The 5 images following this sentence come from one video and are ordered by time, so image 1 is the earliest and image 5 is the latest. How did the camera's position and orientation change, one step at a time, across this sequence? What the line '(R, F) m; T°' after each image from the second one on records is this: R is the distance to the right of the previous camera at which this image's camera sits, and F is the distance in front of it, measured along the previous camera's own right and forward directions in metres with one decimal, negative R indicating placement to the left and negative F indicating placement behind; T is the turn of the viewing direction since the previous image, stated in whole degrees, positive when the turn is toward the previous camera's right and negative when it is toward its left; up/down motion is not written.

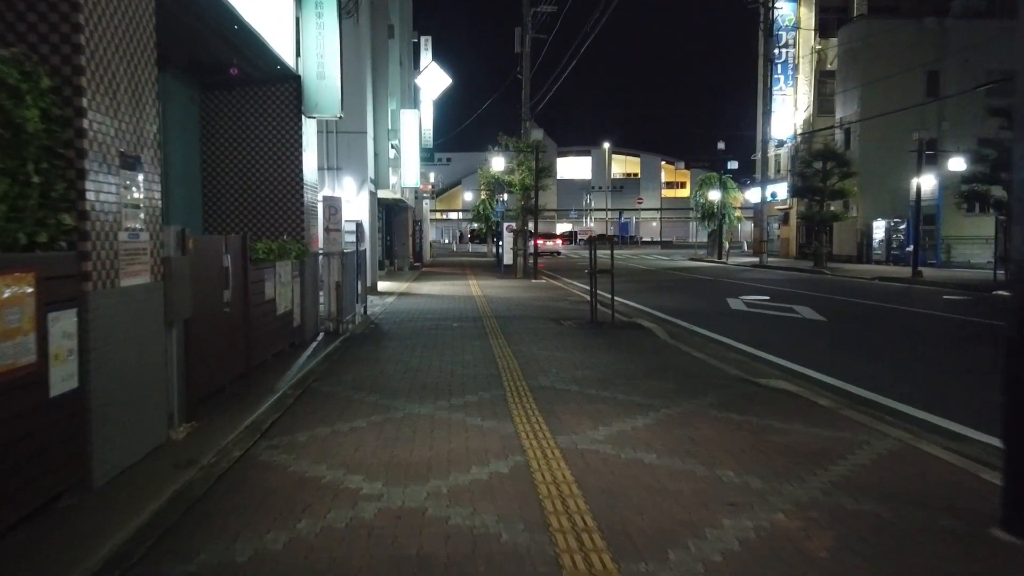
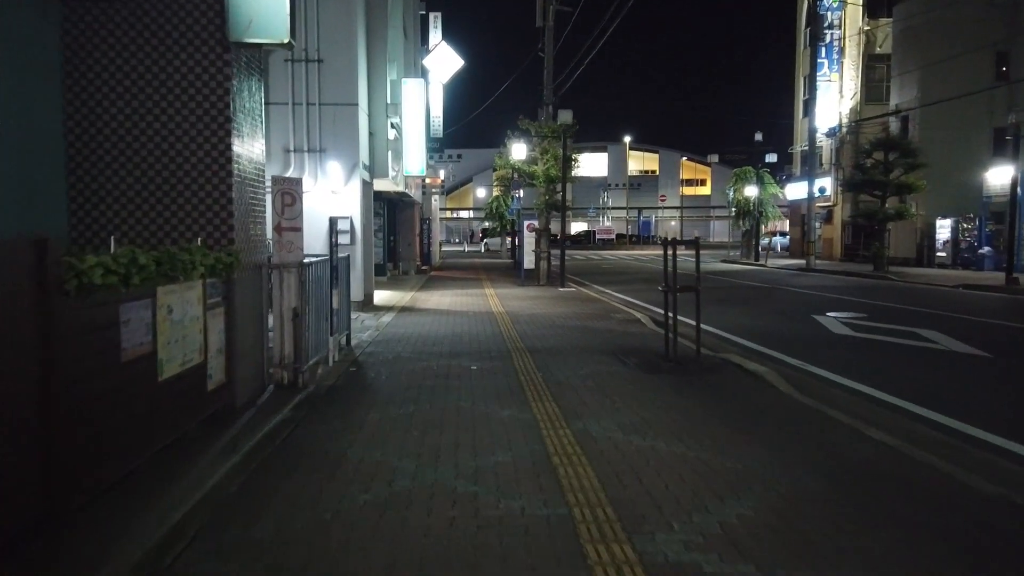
(-0.5, +5.0) m; -1°
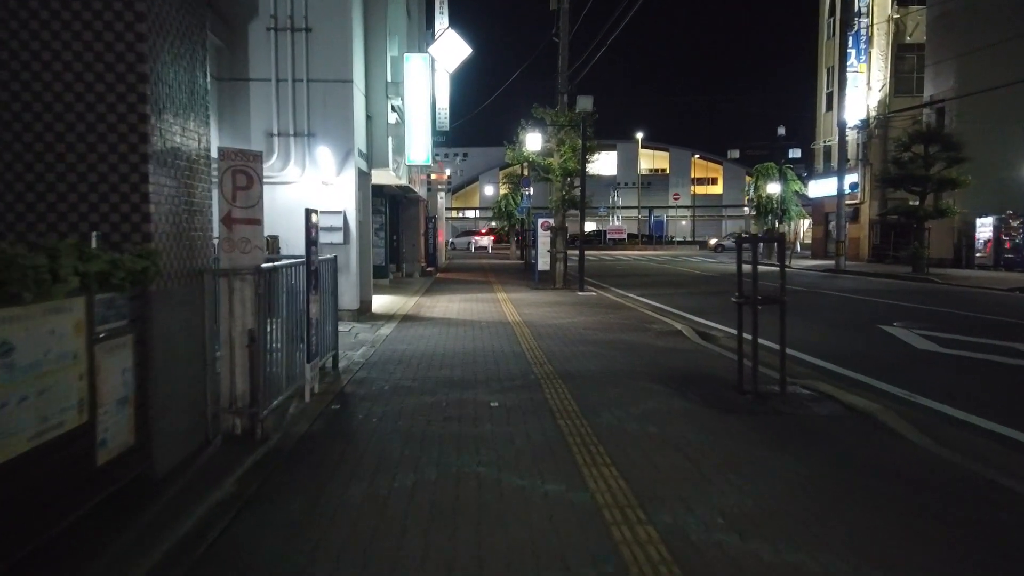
(-0.3, +2.6) m; 0°
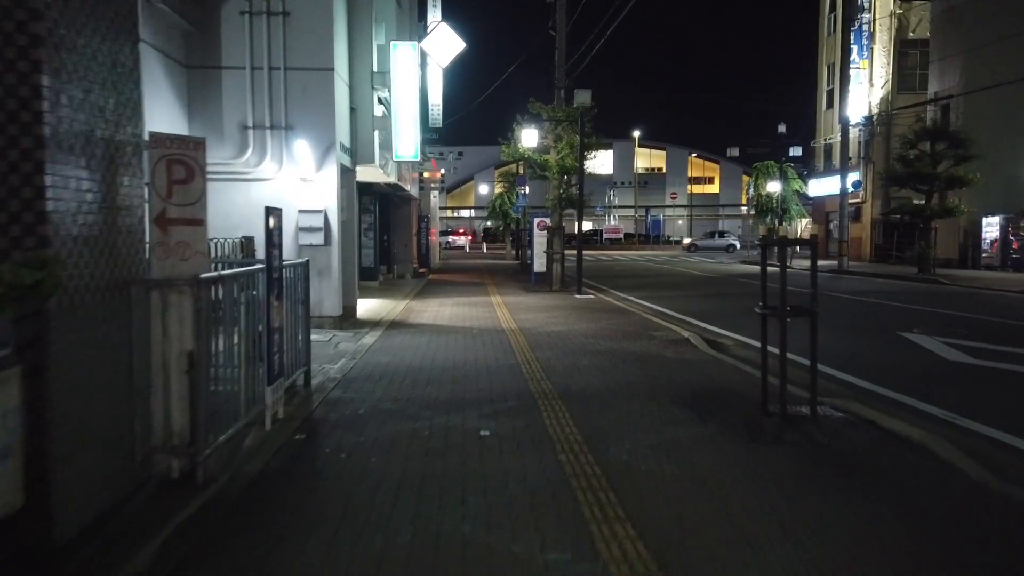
(0.0, +1.1) m; 0°
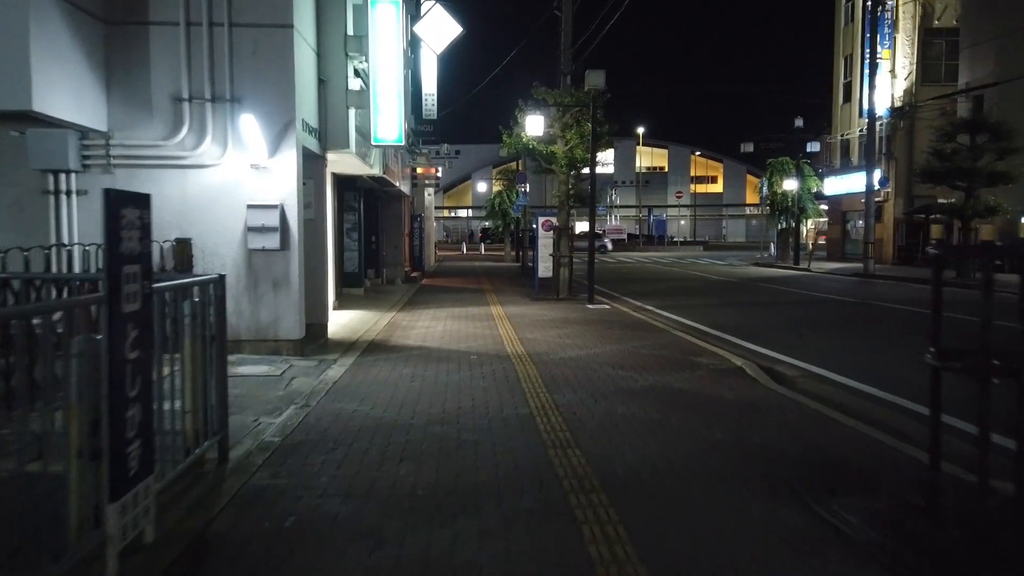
(-0.2, +3.1) m; 0°
